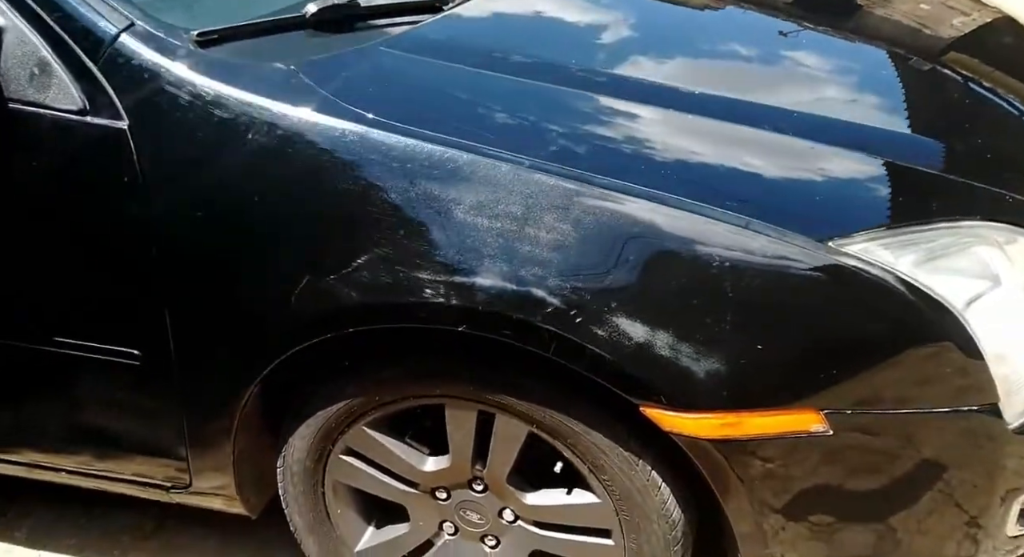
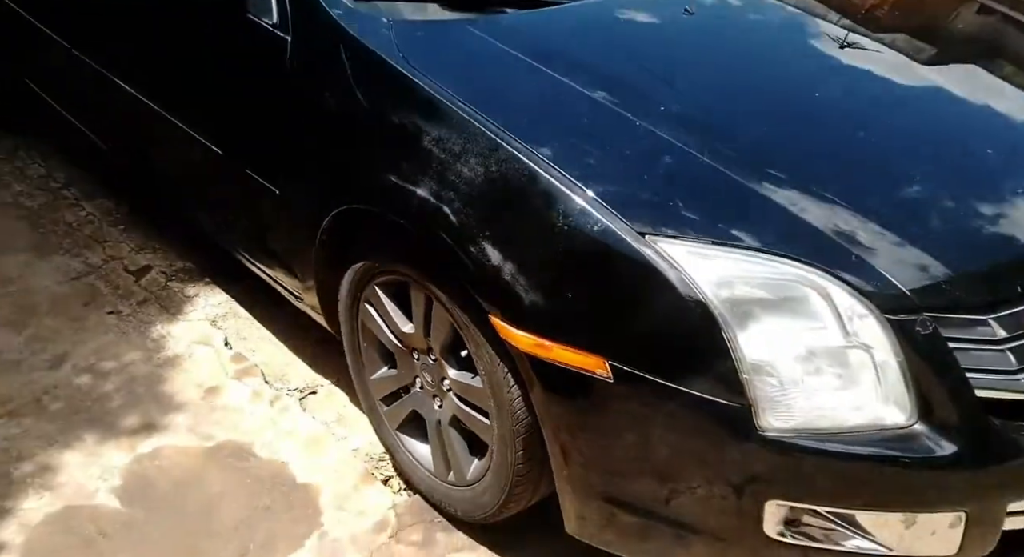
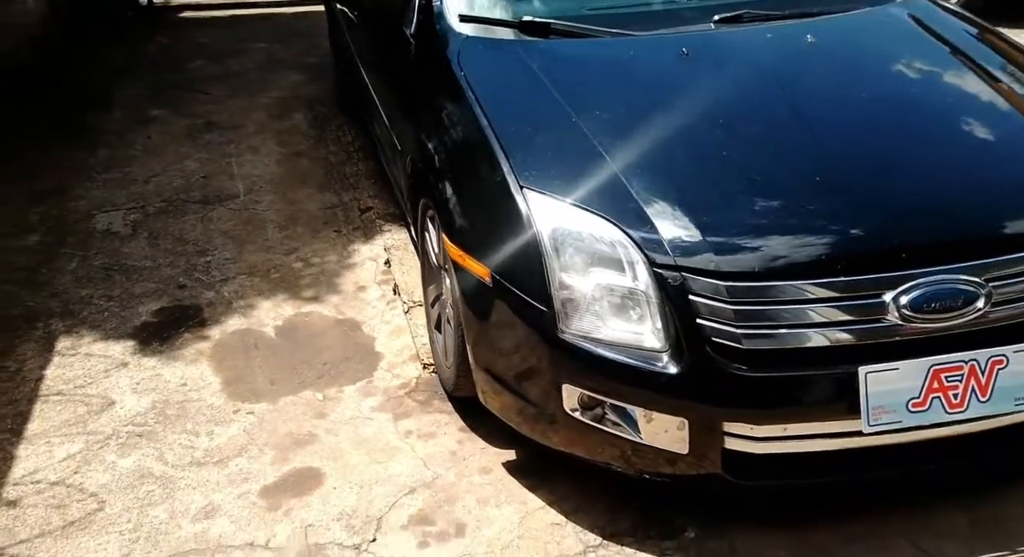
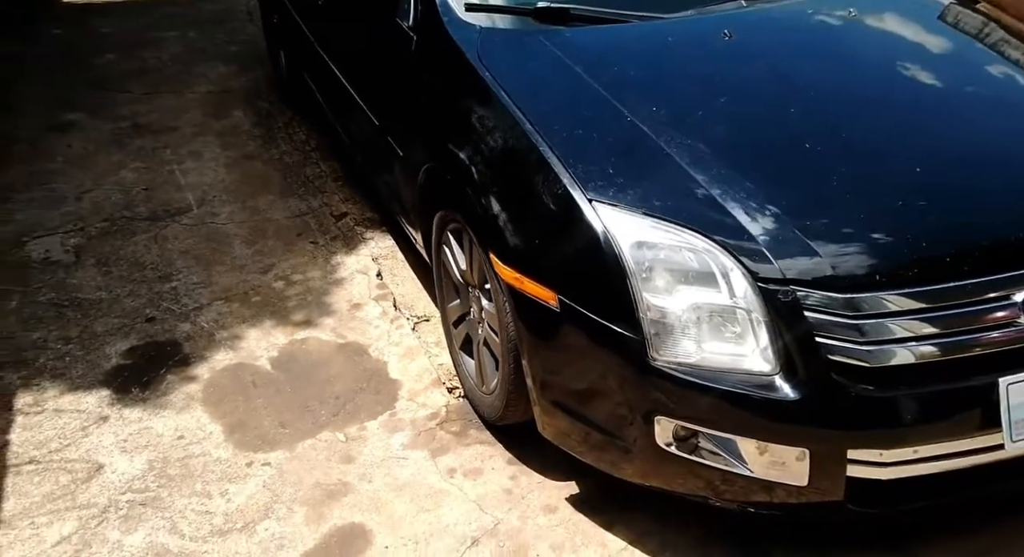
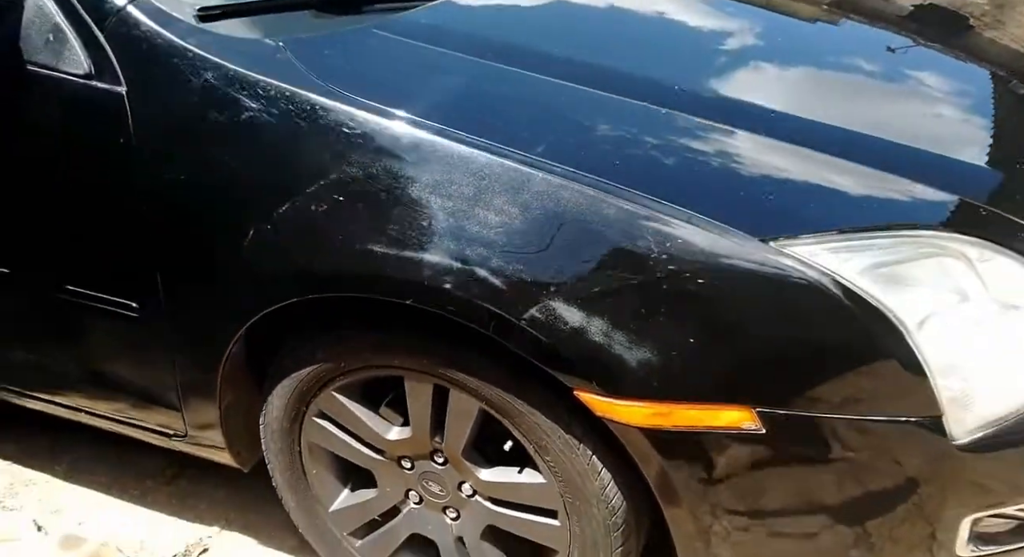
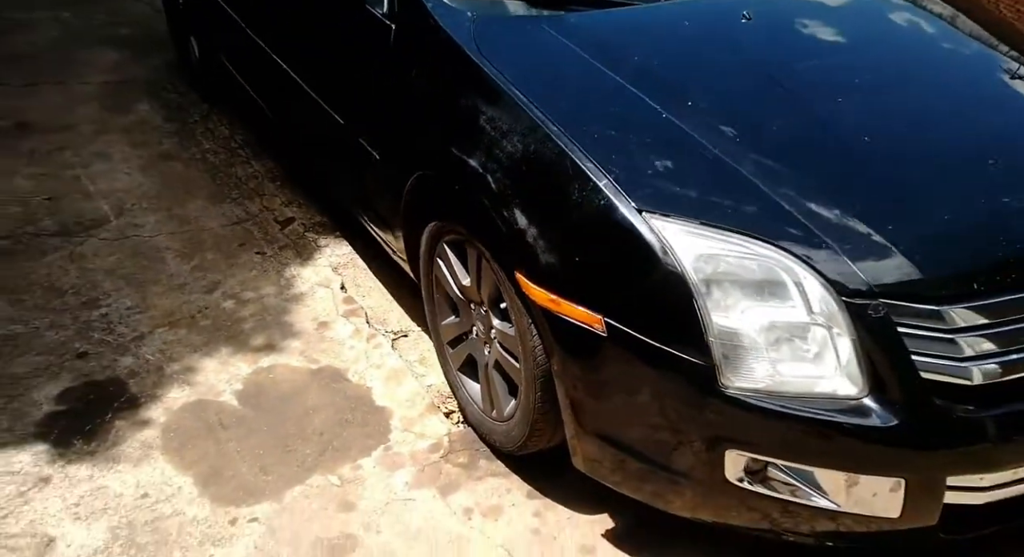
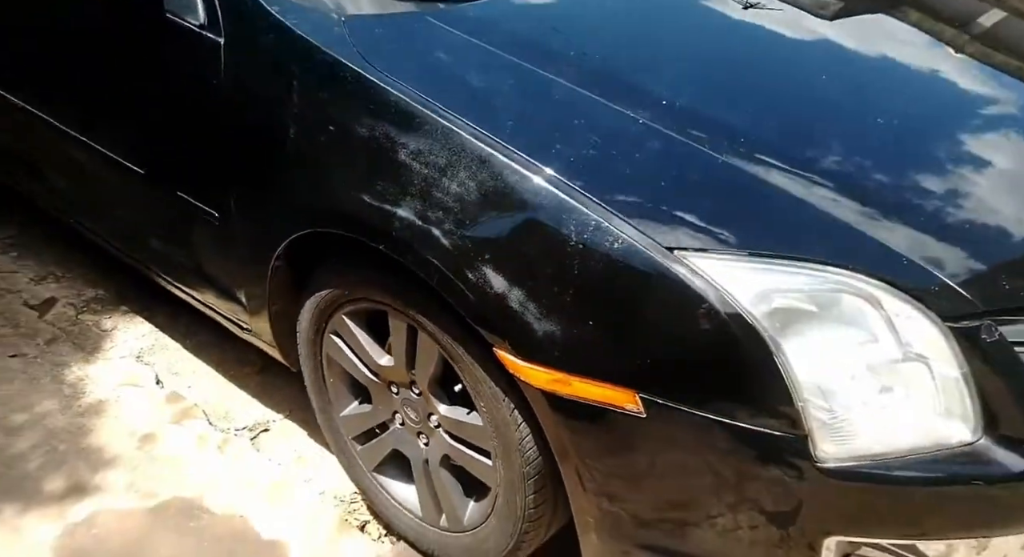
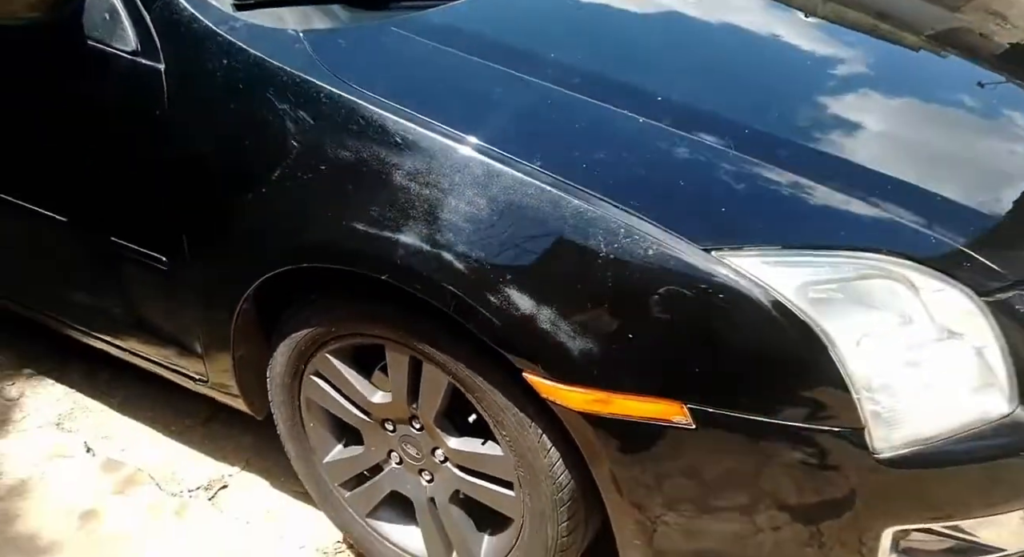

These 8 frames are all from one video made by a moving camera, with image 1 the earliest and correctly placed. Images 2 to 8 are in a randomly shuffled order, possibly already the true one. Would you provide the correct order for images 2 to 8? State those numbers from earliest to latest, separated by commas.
5, 8, 7, 2, 6, 4, 3
